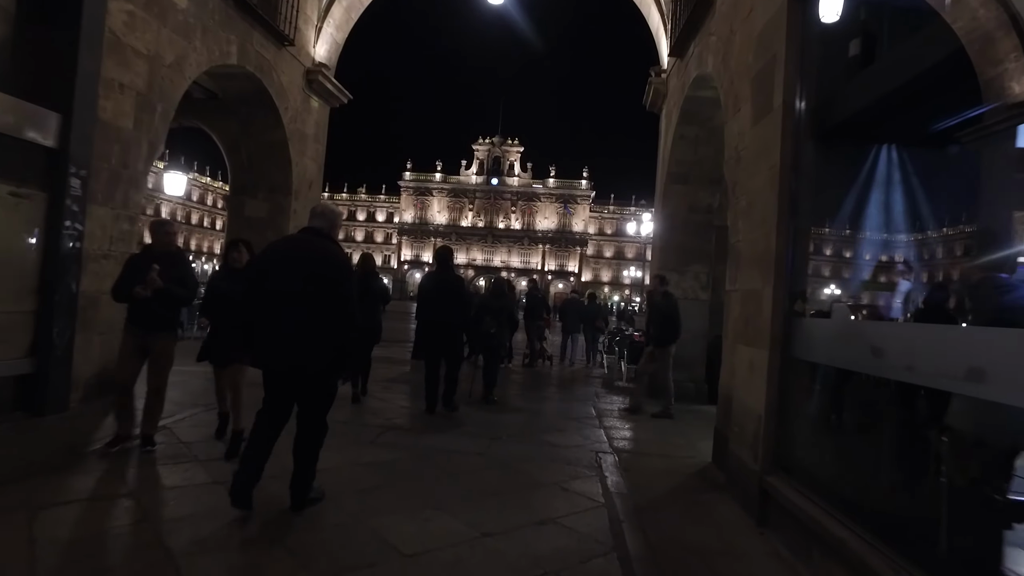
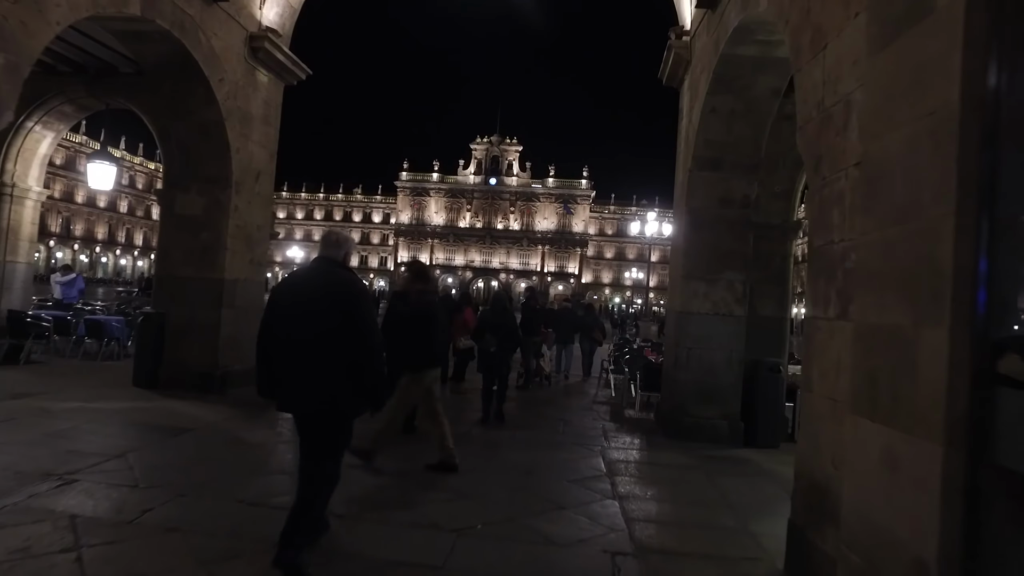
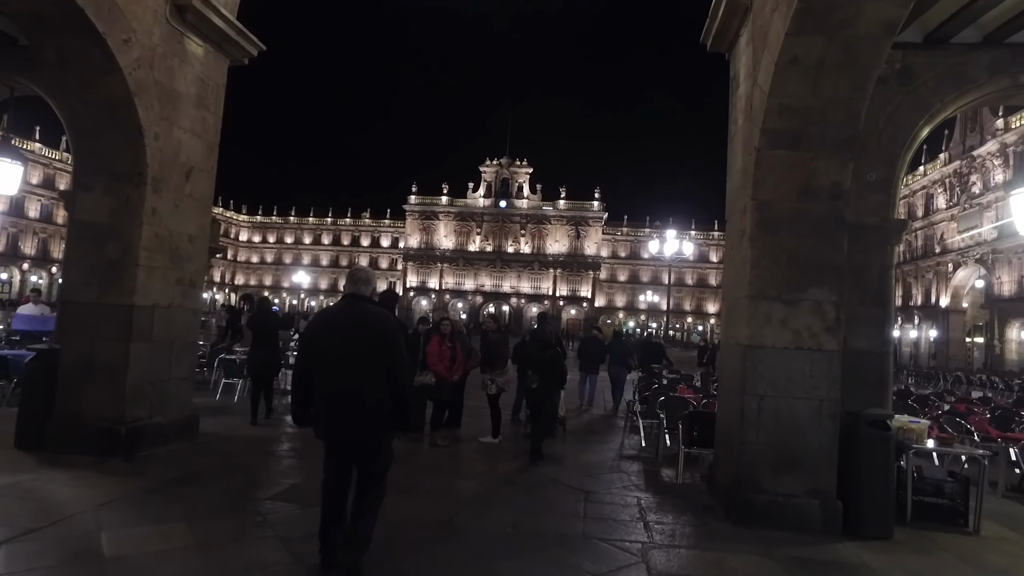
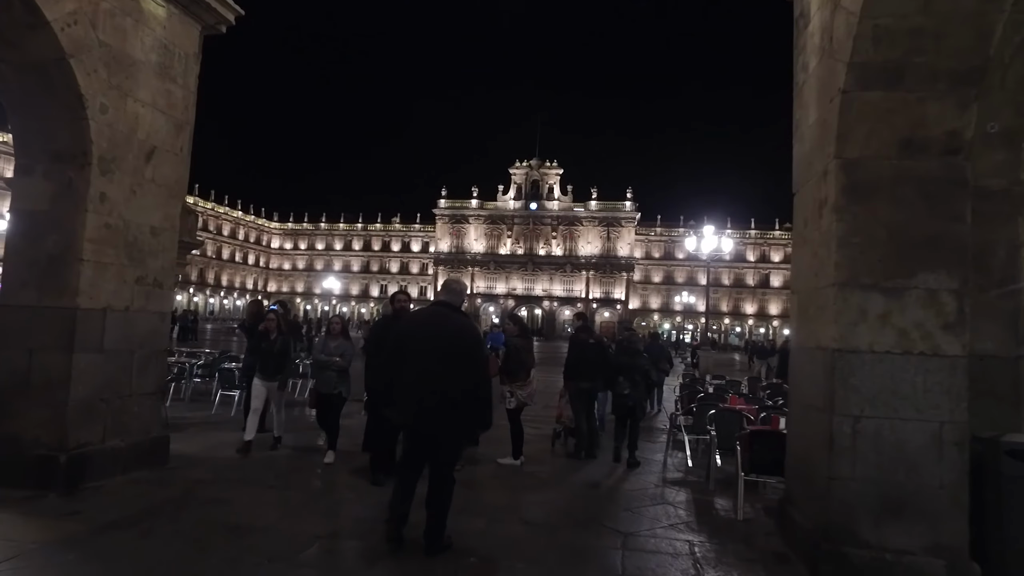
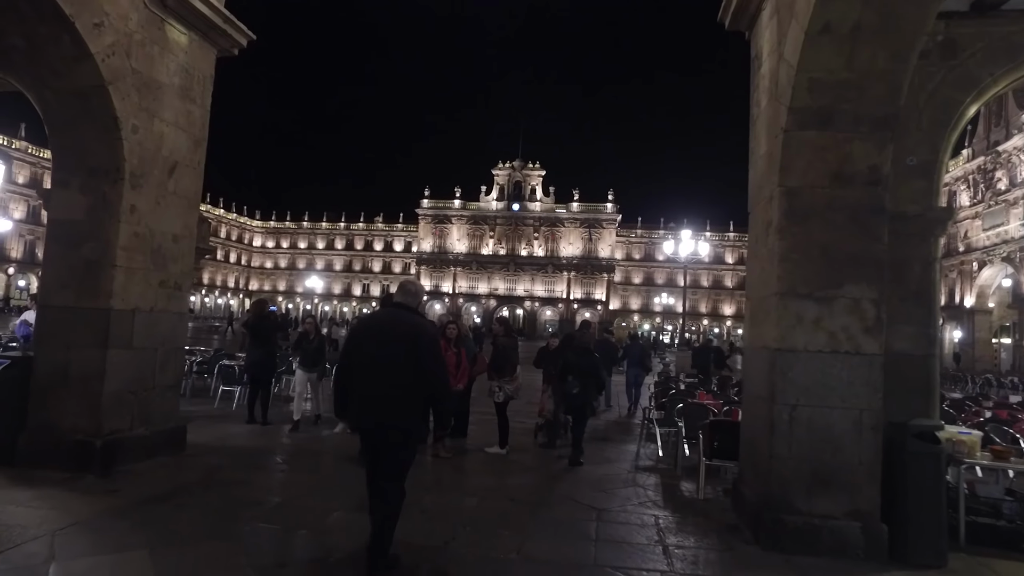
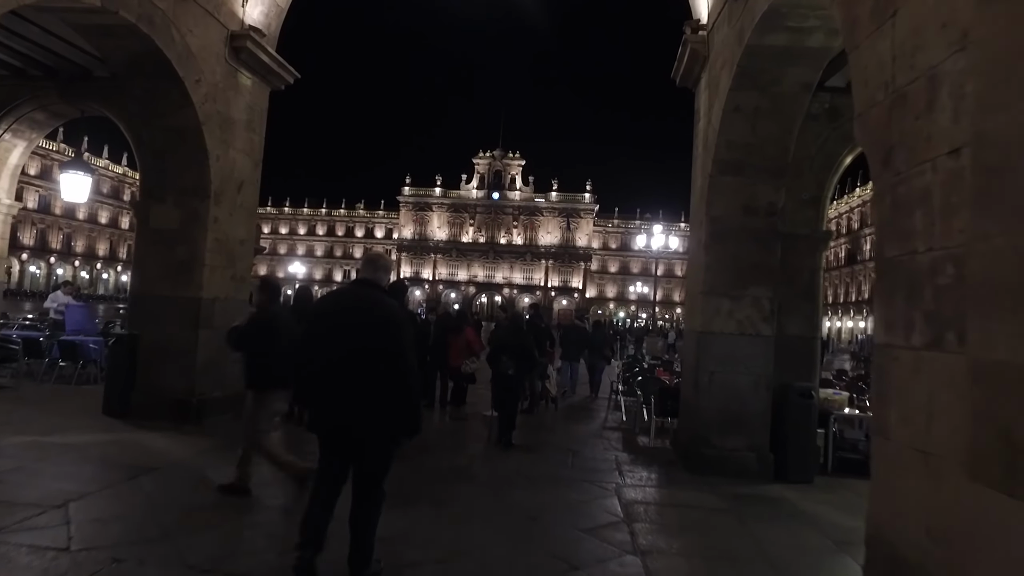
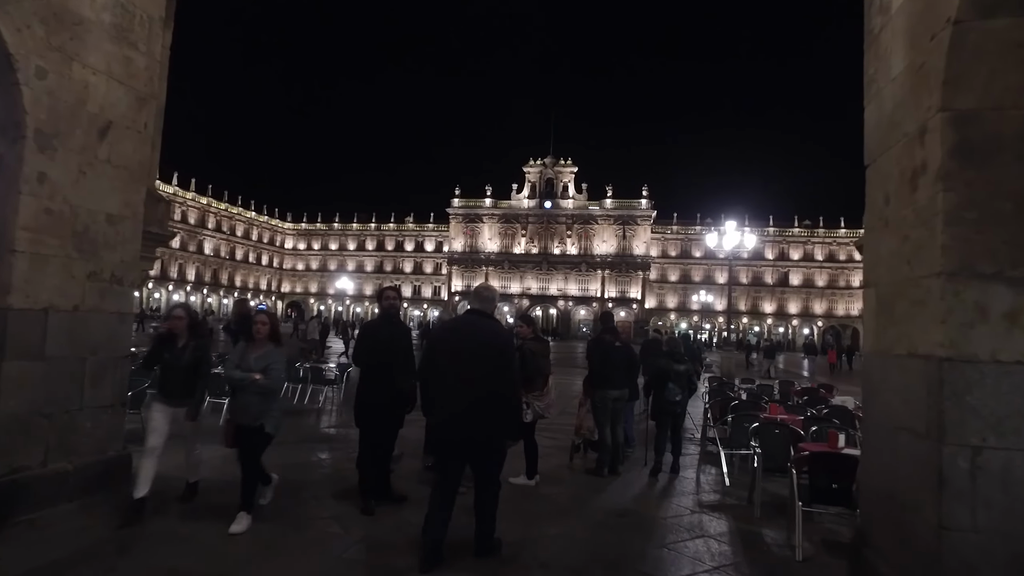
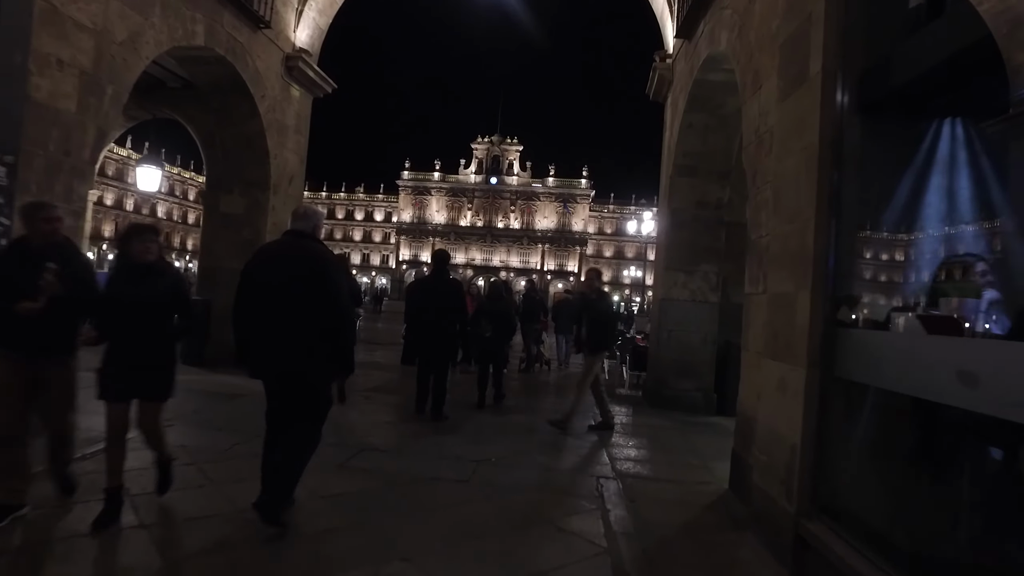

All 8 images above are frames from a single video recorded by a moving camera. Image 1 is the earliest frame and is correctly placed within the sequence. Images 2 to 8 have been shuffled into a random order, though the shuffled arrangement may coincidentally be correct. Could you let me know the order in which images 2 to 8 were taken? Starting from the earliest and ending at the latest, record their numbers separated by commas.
8, 2, 6, 3, 5, 4, 7
